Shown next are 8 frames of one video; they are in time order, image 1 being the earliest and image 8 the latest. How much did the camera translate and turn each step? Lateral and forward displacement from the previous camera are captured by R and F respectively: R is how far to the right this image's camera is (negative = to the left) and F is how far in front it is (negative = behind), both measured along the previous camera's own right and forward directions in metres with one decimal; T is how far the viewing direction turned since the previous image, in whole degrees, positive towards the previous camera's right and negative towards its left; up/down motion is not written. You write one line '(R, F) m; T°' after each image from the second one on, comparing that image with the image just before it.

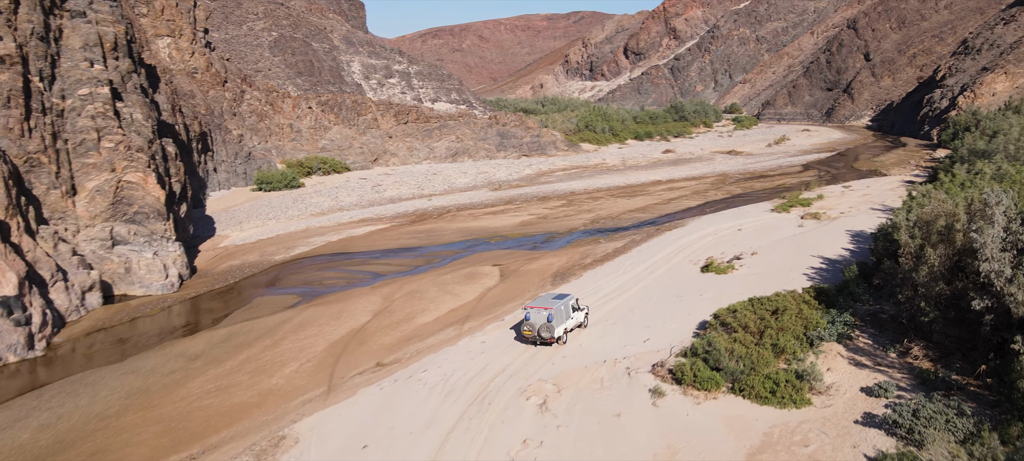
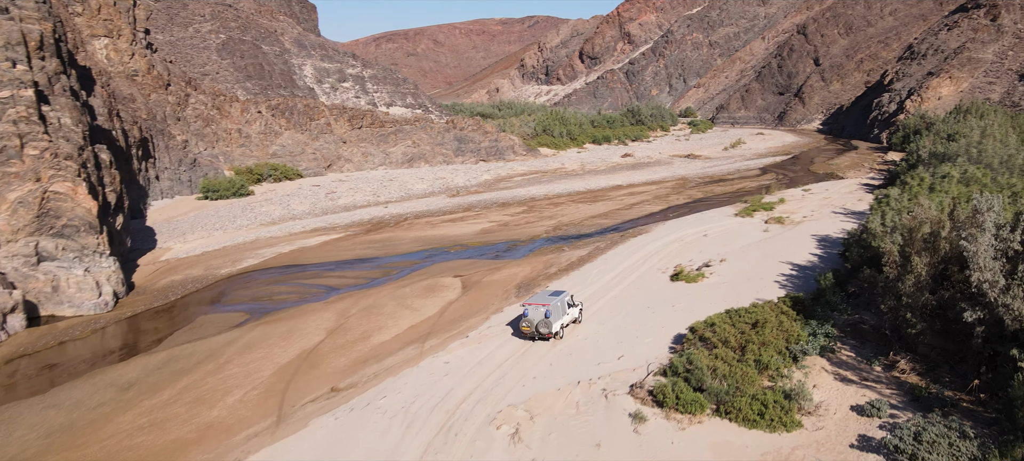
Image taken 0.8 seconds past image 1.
(-0.1, +0.6) m; +3°
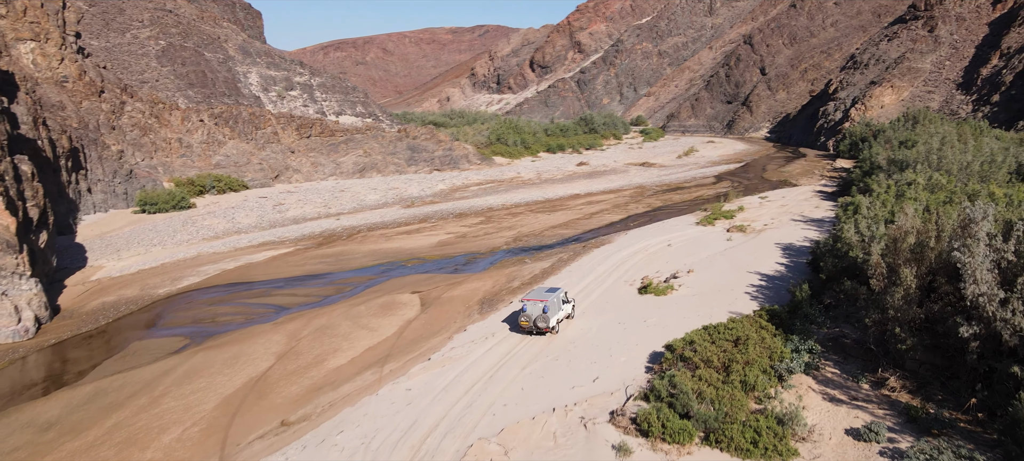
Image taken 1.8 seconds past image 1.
(-0.1, +0.6) m; +4°
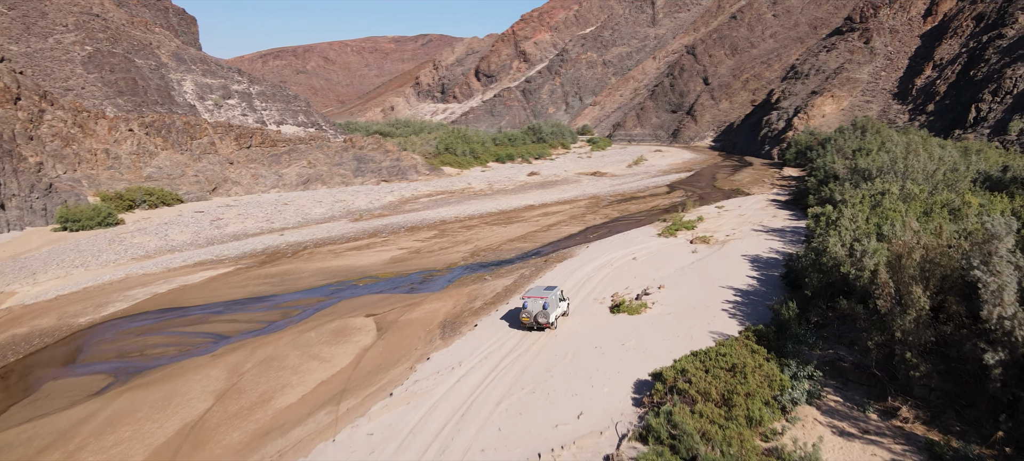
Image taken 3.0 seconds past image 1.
(-0.3, +0.8) m; +4°
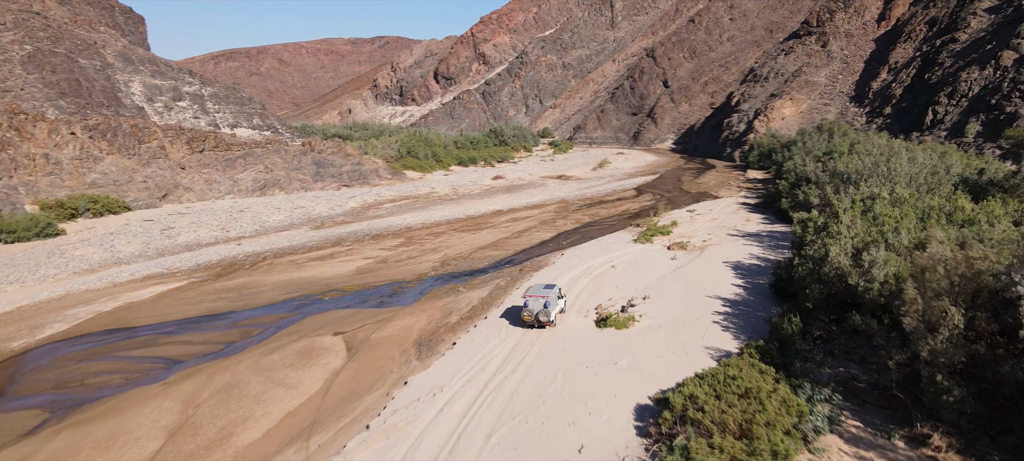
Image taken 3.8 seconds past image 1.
(-0.3, +0.7) m; +3°
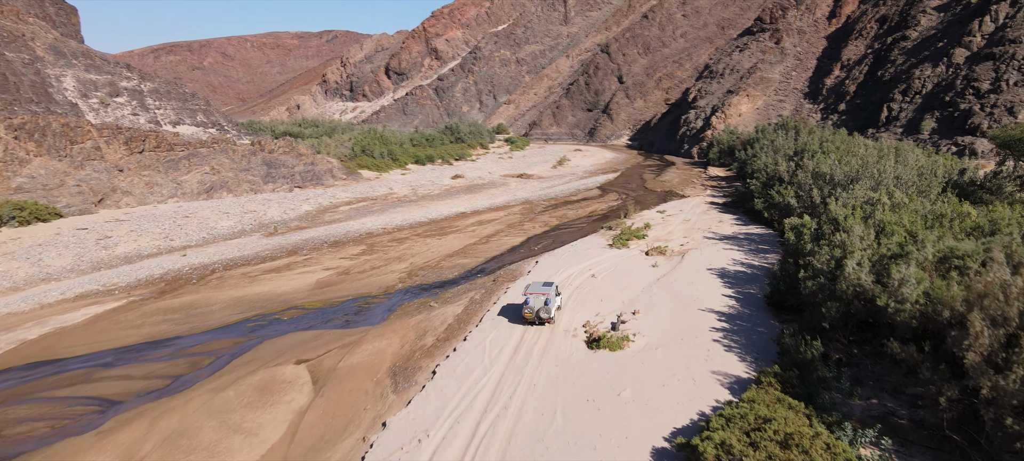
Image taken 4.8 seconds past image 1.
(-0.4, +0.9) m; +4°
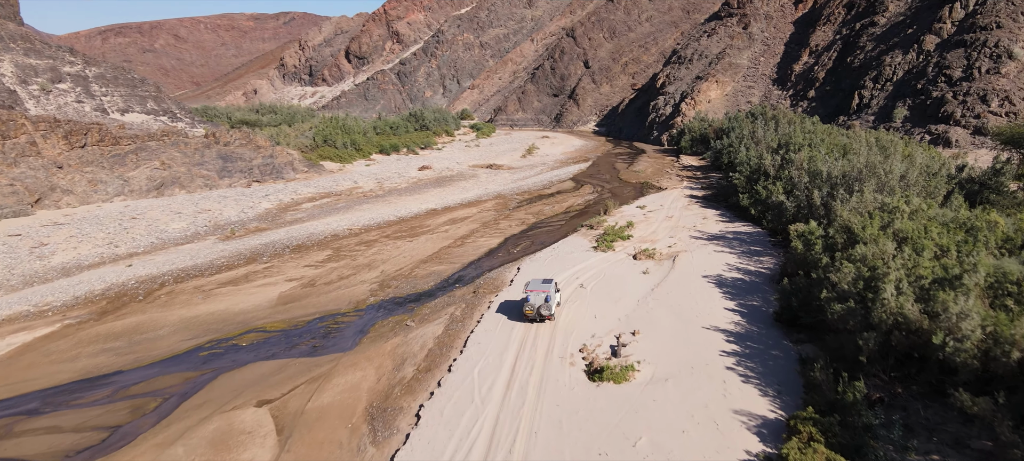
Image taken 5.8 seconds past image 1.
(-0.3, +1.1) m; +3°
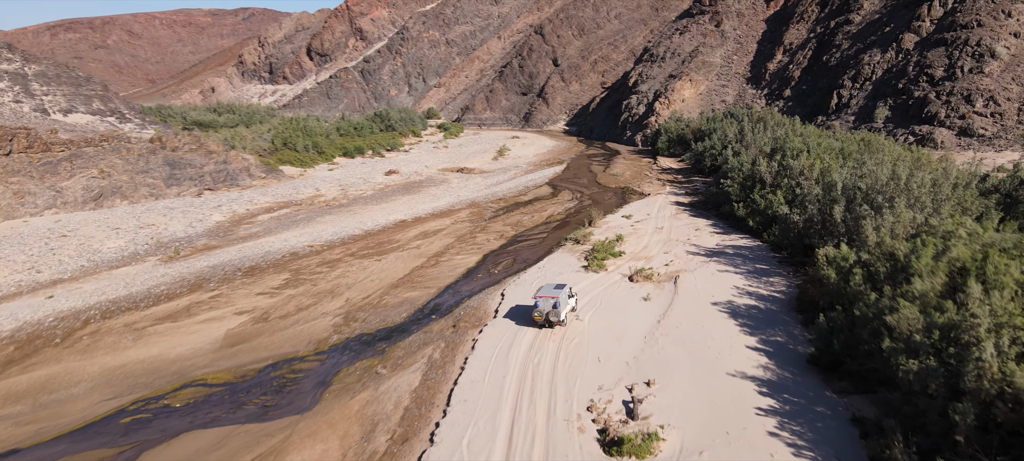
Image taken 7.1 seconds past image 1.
(-0.3, +1.6) m; +3°
